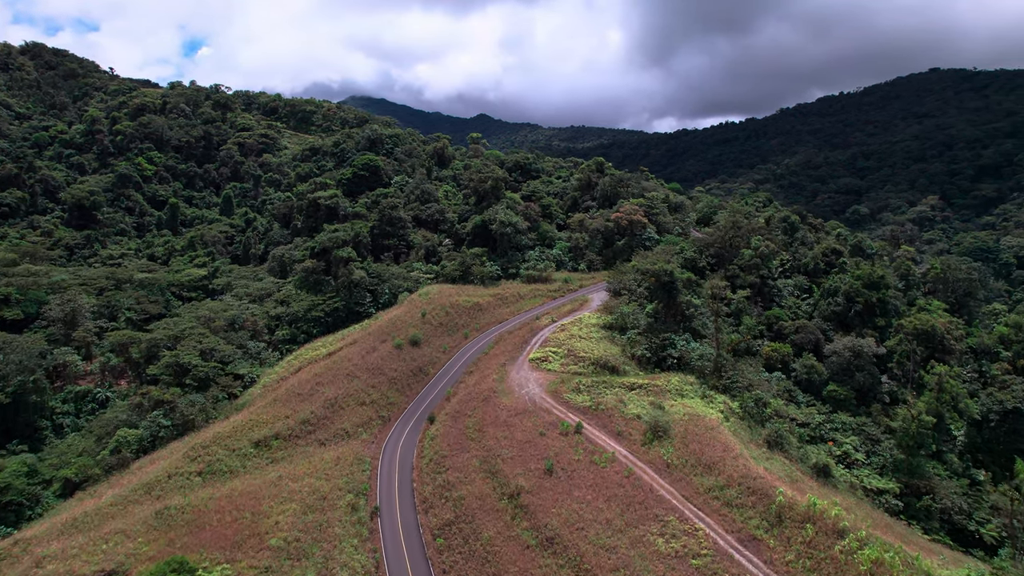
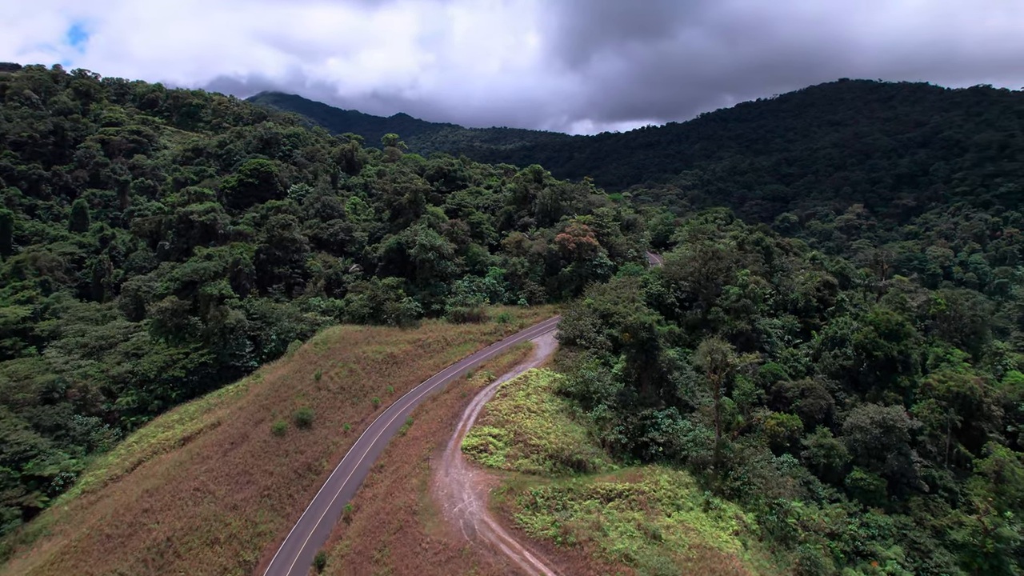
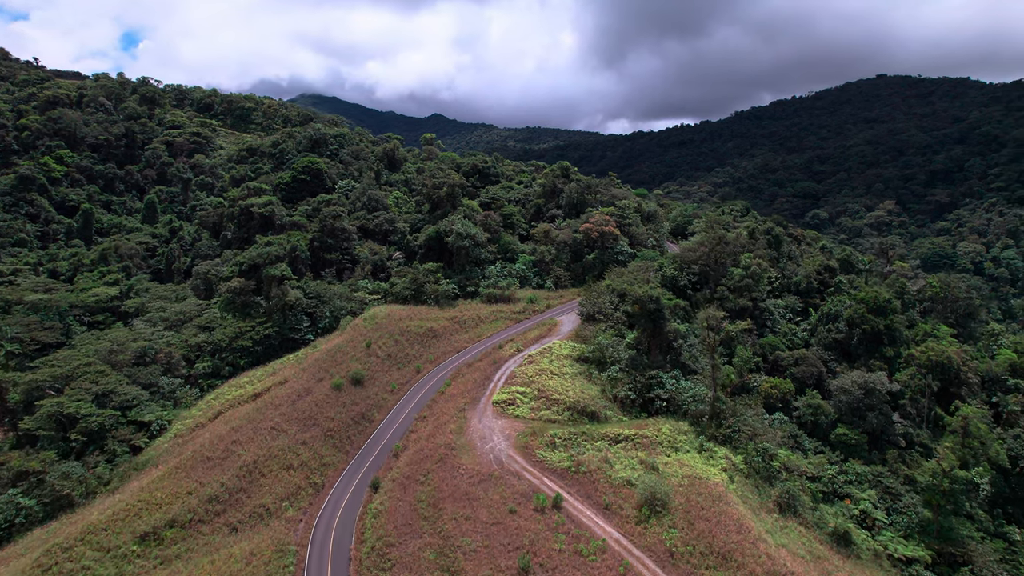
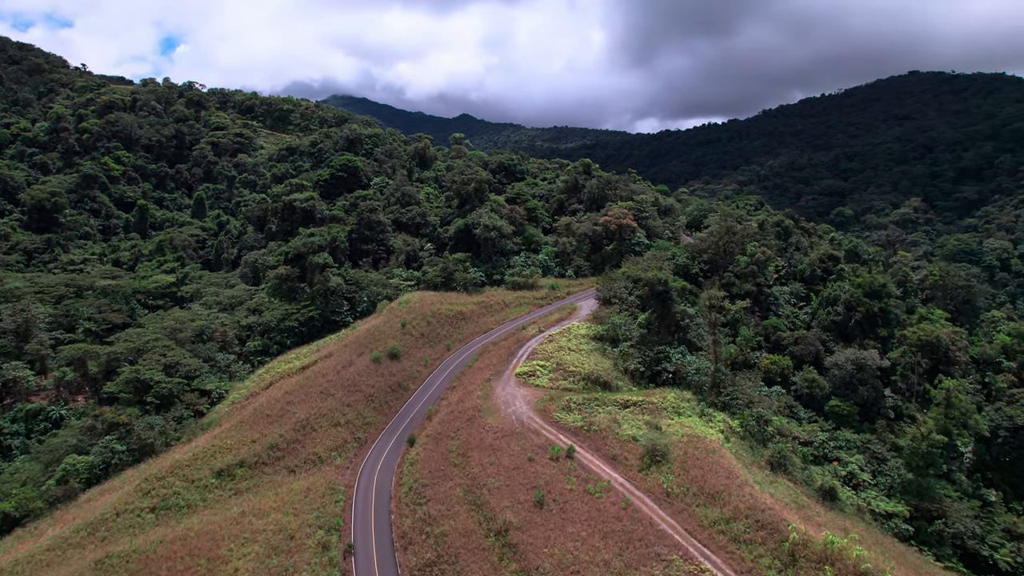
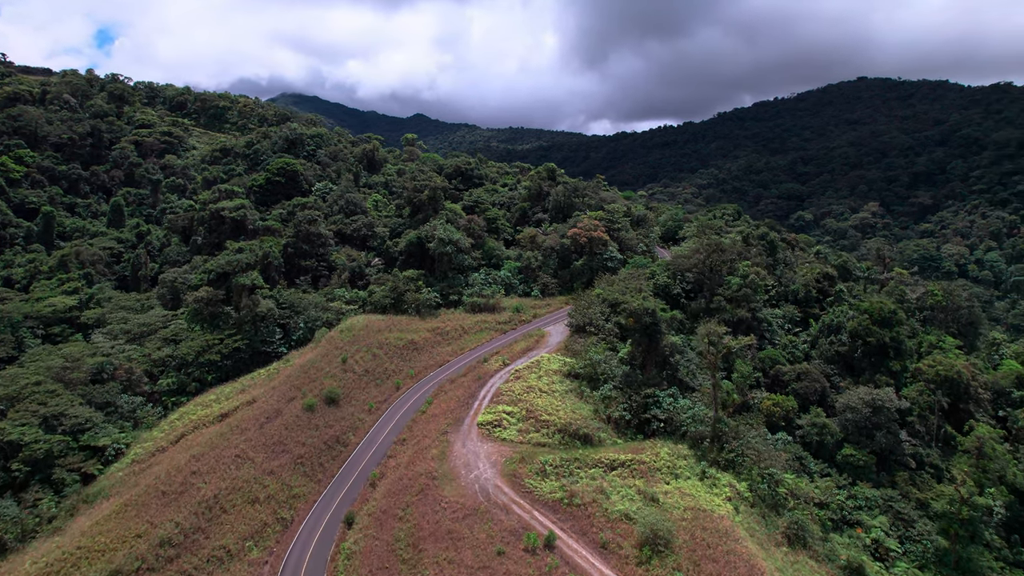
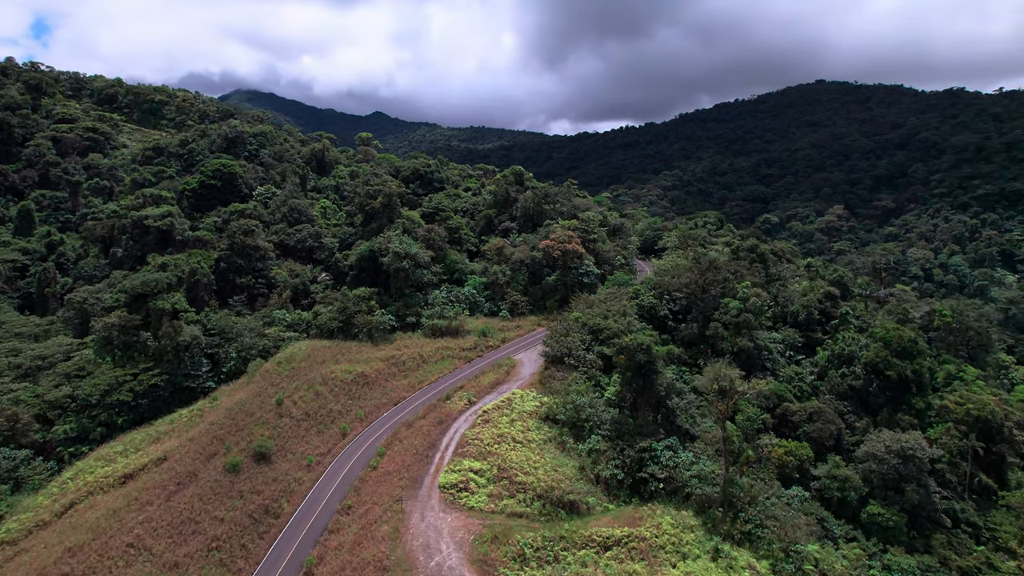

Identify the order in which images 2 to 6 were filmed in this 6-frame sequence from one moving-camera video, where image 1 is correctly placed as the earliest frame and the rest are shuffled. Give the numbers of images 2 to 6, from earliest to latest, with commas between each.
4, 3, 5, 2, 6
